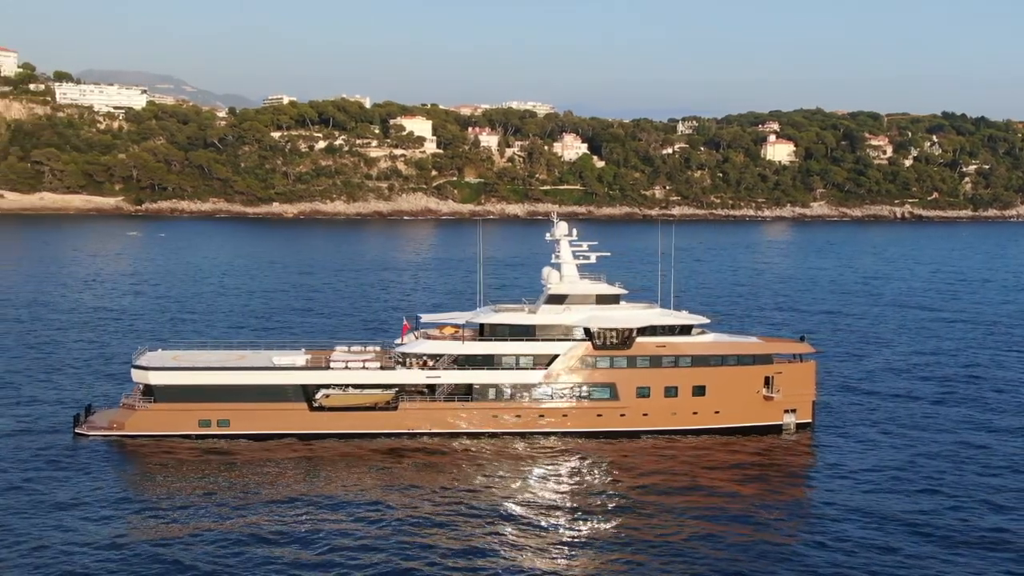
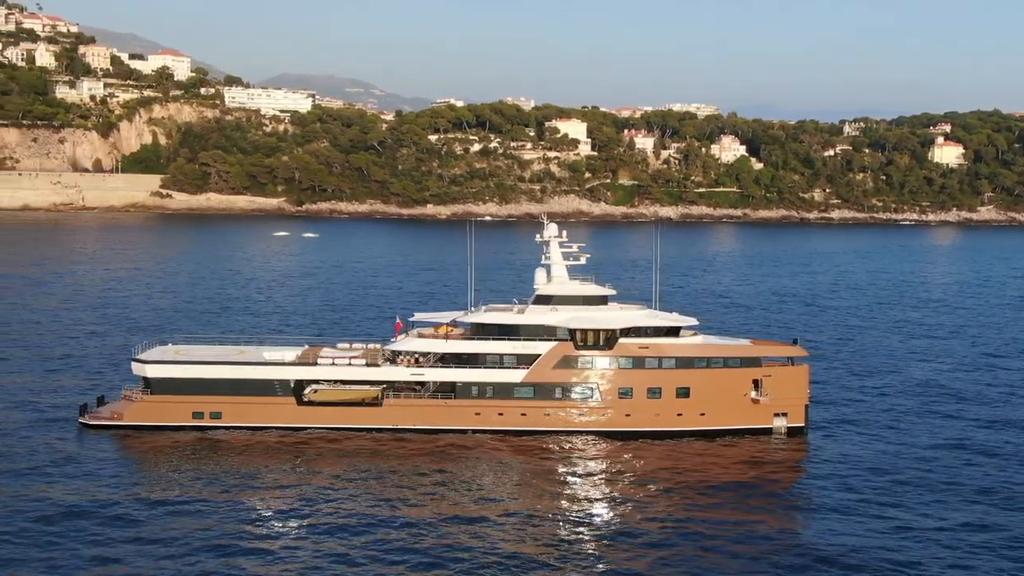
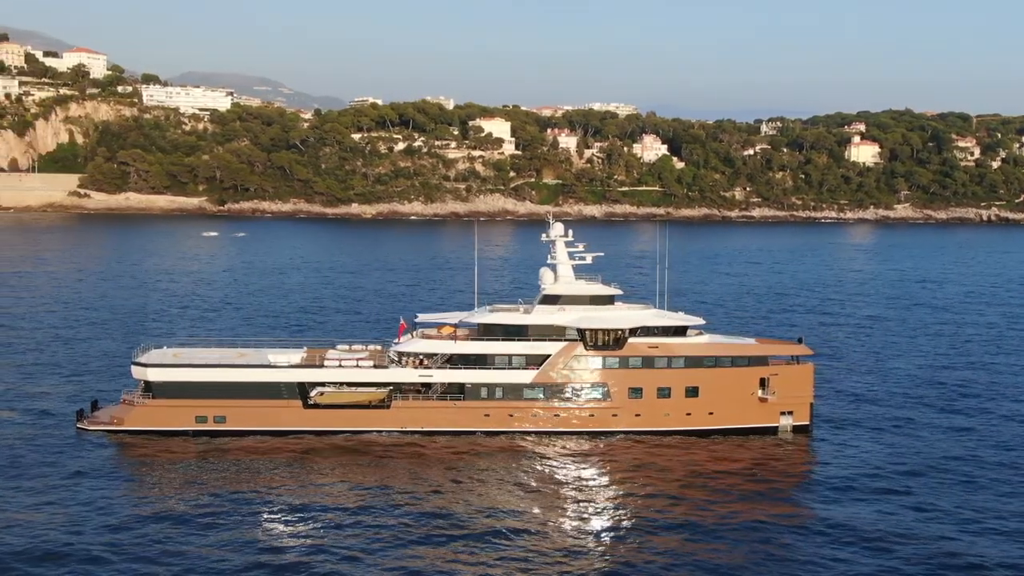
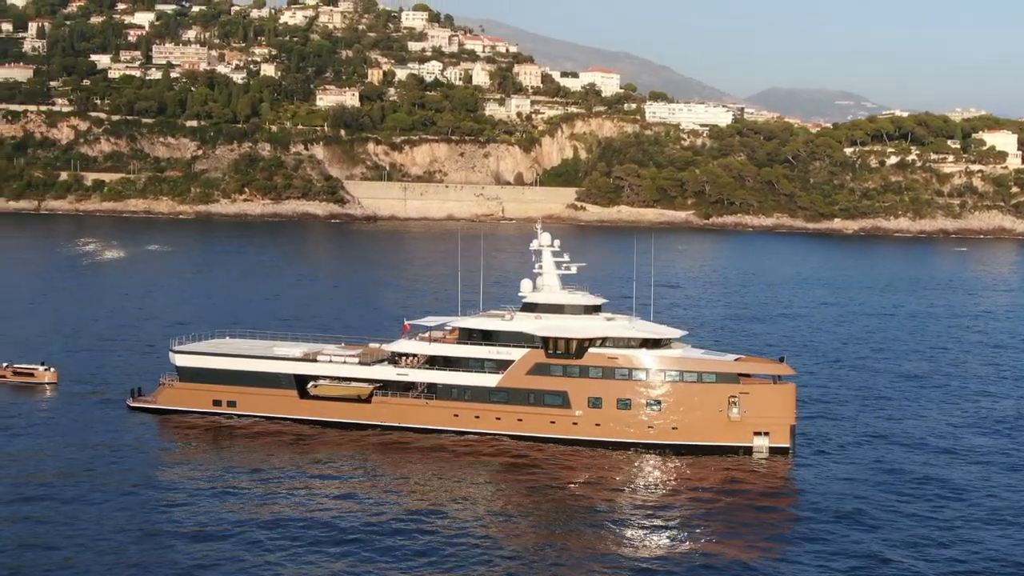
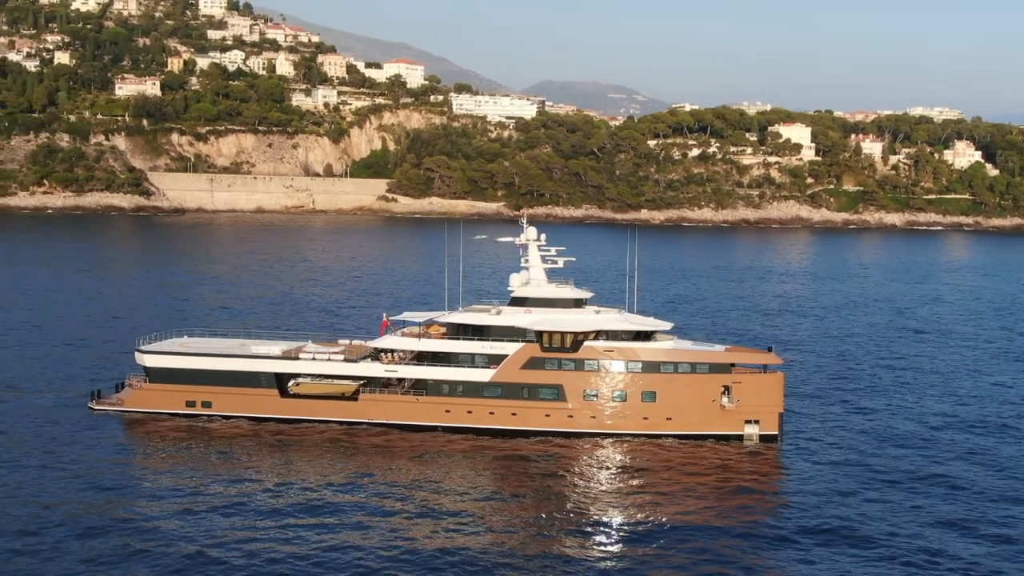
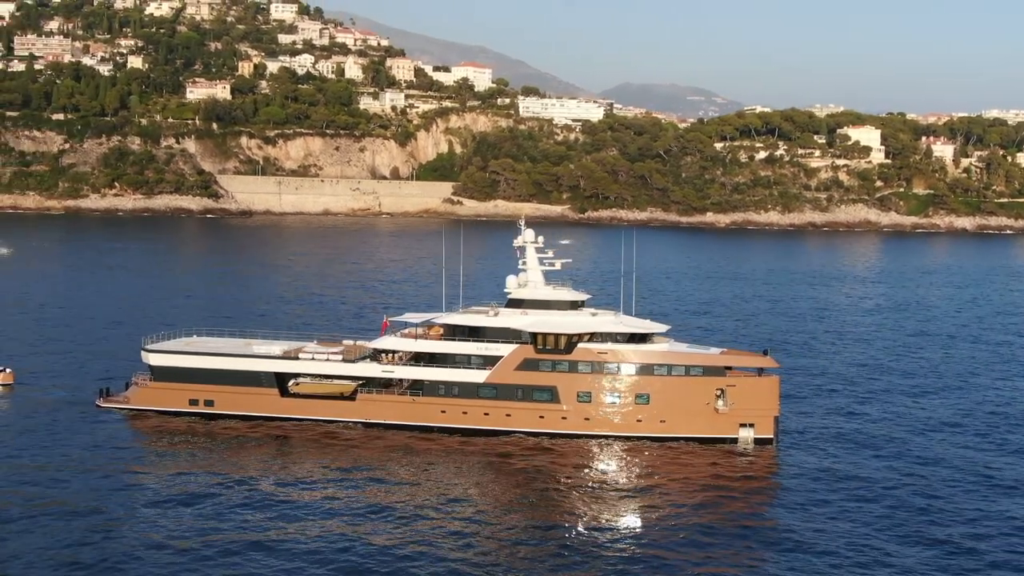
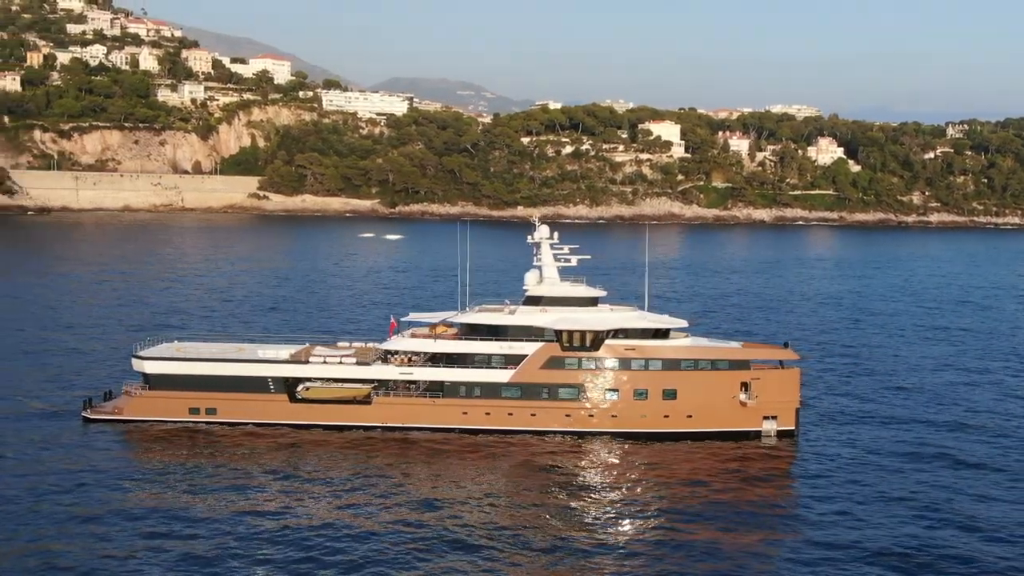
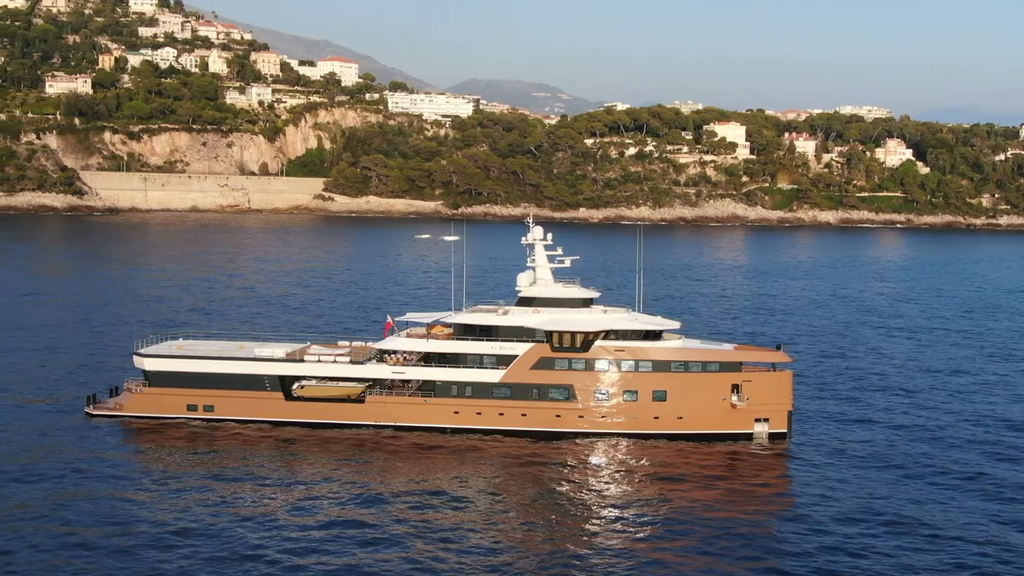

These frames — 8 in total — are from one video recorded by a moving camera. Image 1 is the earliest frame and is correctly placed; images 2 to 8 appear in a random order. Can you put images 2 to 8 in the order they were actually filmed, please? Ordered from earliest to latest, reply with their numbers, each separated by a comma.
3, 2, 7, 8, 5, 6, 4
